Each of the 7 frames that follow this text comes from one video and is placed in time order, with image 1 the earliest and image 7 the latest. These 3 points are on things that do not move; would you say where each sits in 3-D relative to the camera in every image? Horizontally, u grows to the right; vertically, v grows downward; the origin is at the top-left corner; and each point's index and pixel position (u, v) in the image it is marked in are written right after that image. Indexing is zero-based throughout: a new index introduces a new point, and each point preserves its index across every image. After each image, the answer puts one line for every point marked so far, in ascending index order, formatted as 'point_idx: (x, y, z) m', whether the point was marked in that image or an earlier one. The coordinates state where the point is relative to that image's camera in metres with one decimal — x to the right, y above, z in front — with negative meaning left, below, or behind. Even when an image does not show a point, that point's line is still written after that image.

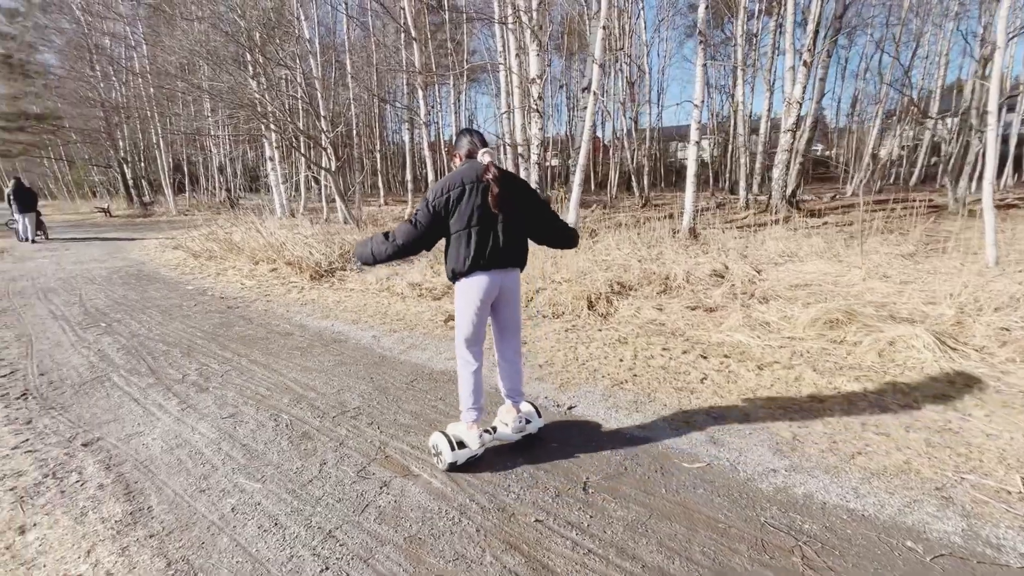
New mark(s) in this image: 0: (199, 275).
0: (-5.2, +0.2, +7.9) m
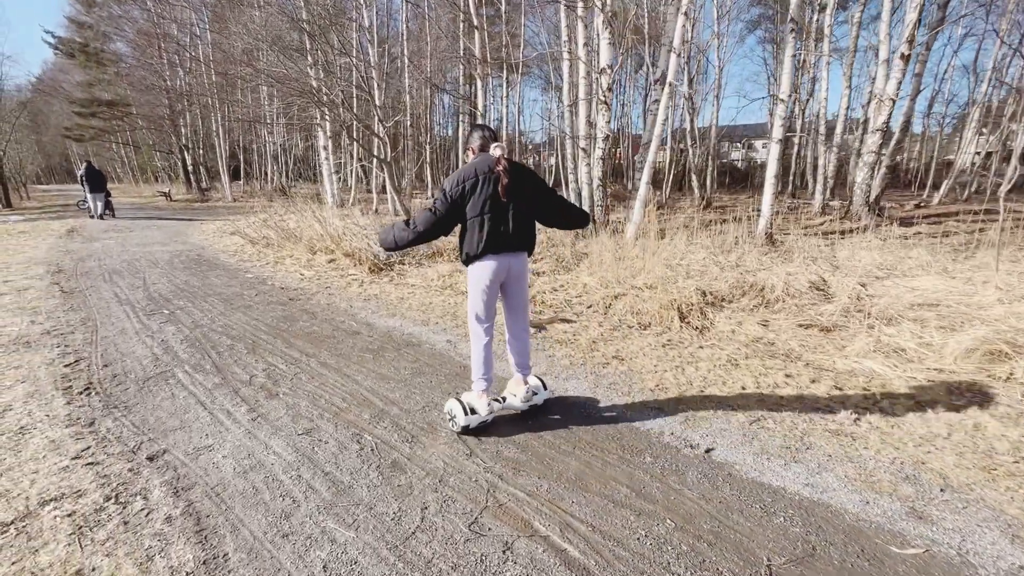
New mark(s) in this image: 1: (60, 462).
0: (-4.1, +0.4, +7.7) m
1: (-2.1, -0.8, +2.2) m
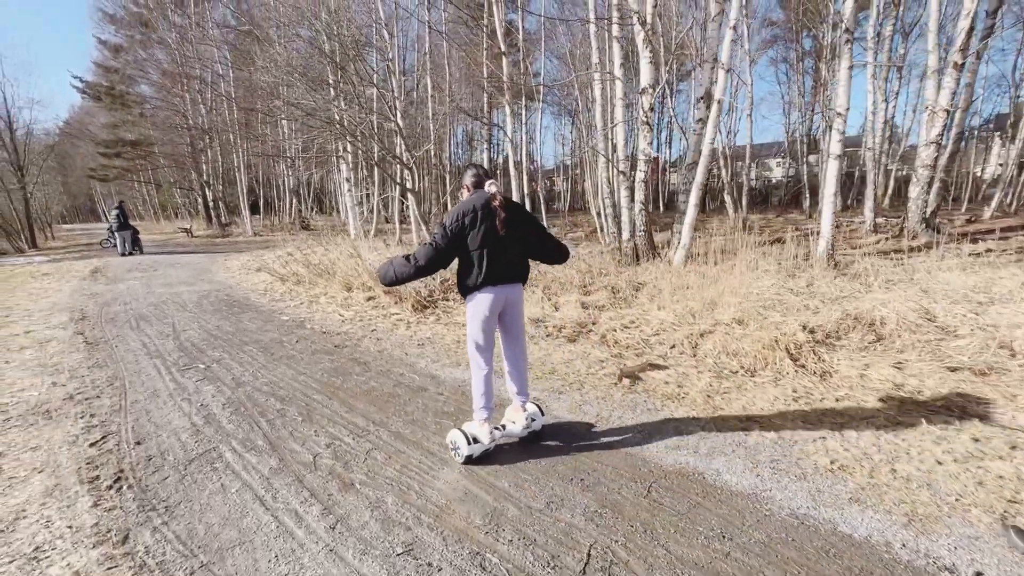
0: (-3.3, -0.2, +7.2) m
1: (-1.5, -1.1, +1.6) m
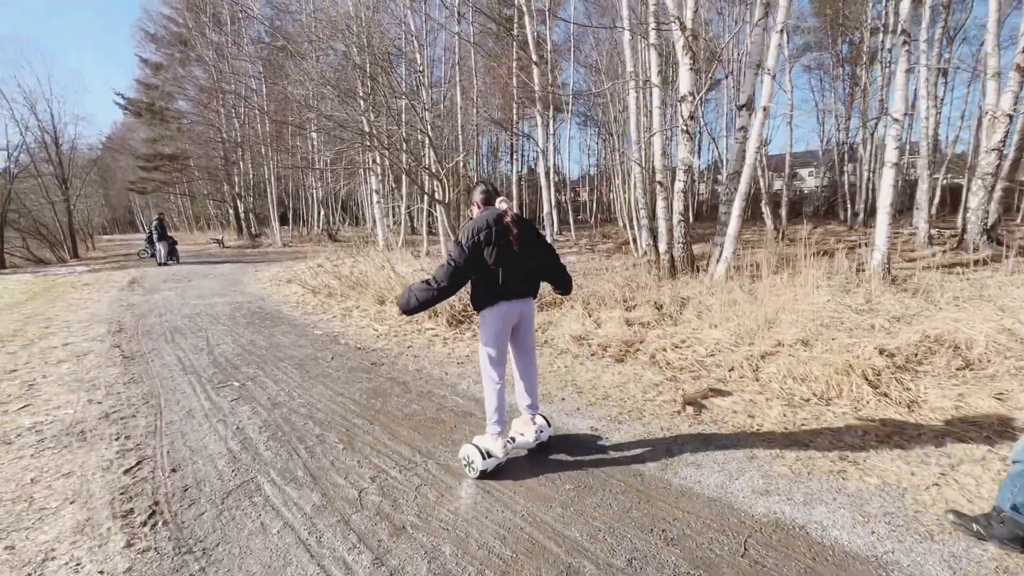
0: (-2.8, -0.4, +7.1) m
1: (-1.2, -1.2, +1.4) m
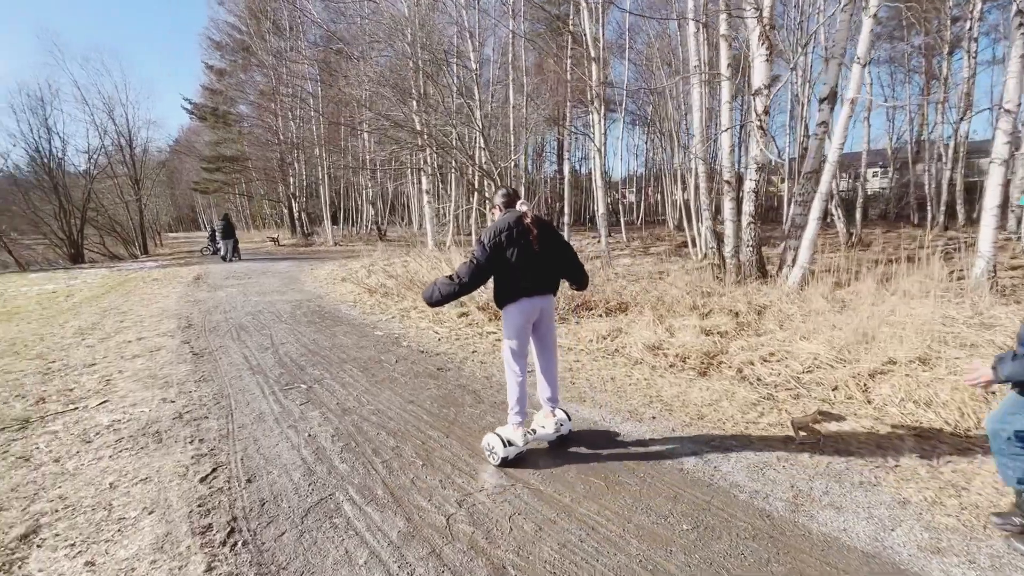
0: (-1.9, -0.4, +7.0) m
1: (-0.8, -1.2, +1.2) m
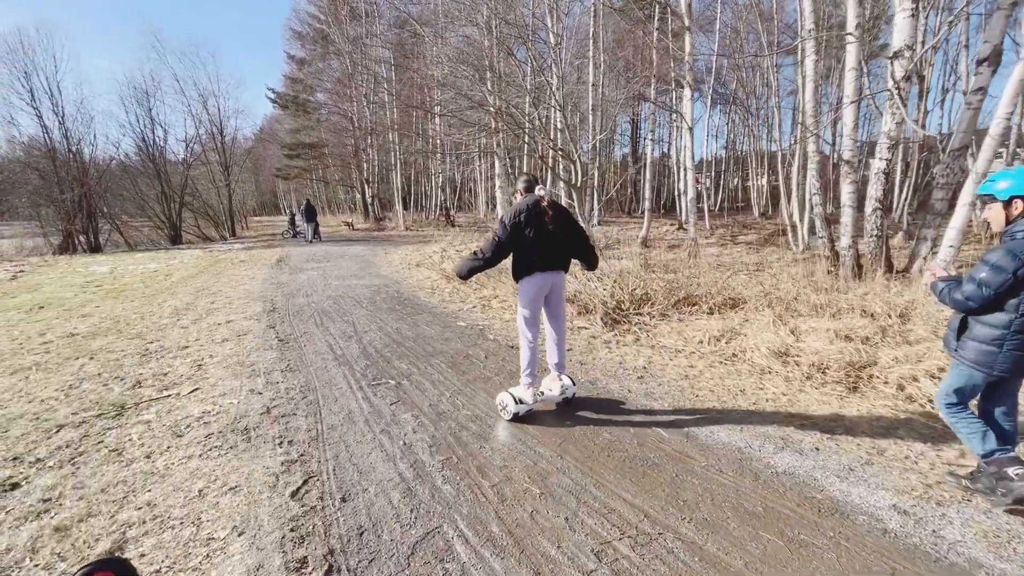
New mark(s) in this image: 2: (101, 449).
0: (-0.7, -0.2, +6.7) m
1: (-0.3, -1.2, +0.8) m
2: (-2.3, -0.9, +2.7) m
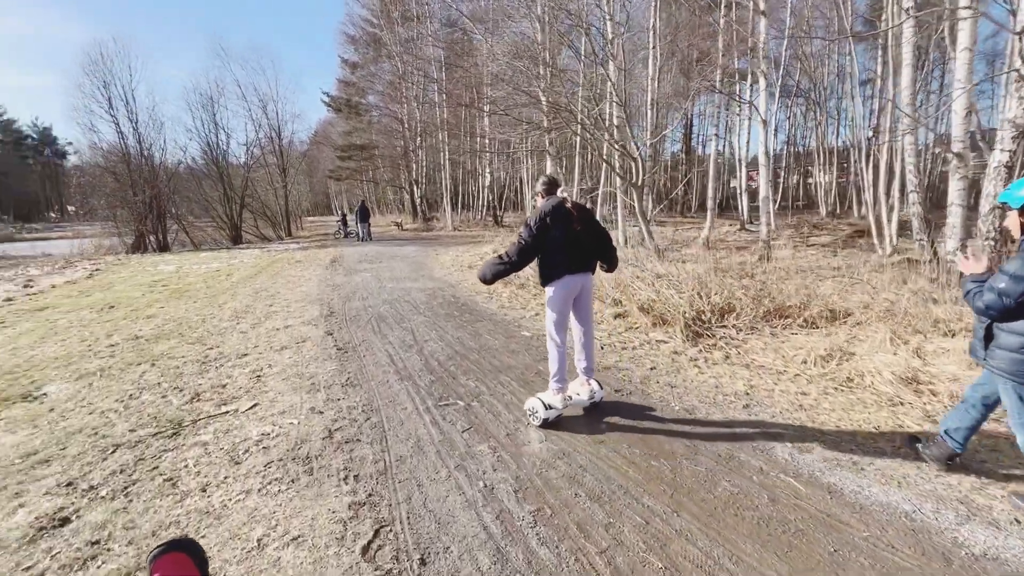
0: (+0.2, -0.3, +6.3) m
1: (0.0, -1.3, +0.4) m
2: (-1.8, -1.0, +2.5) m
